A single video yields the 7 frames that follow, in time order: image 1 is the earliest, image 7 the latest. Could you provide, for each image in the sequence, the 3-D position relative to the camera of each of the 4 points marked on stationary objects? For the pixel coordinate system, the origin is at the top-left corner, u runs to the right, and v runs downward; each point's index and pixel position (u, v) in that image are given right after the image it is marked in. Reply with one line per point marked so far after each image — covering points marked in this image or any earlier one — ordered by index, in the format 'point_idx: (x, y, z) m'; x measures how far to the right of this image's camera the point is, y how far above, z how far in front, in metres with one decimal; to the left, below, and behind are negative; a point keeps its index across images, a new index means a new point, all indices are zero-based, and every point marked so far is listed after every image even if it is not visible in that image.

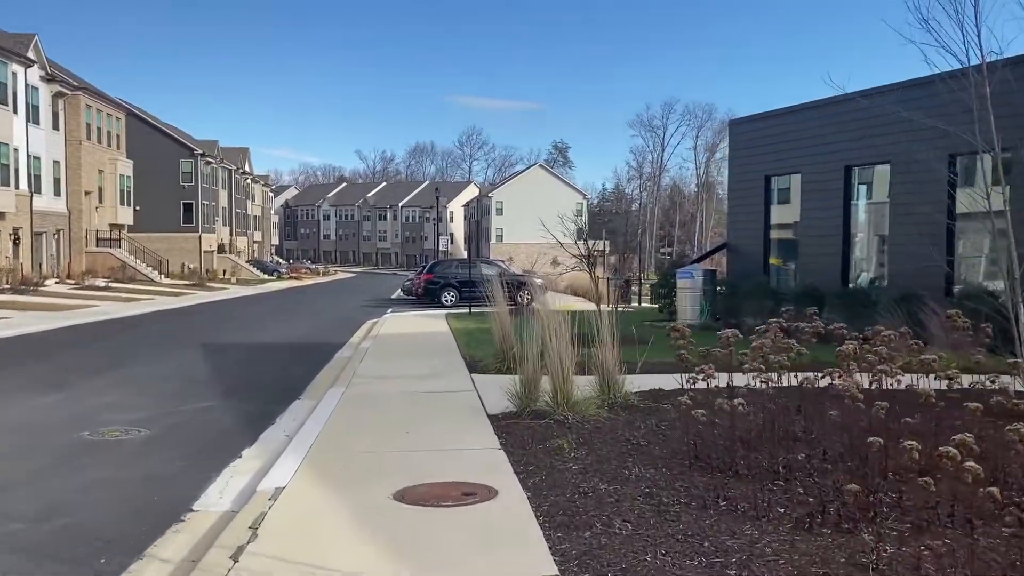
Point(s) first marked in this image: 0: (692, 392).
0: (+1.6, -0.9, +7.6) m
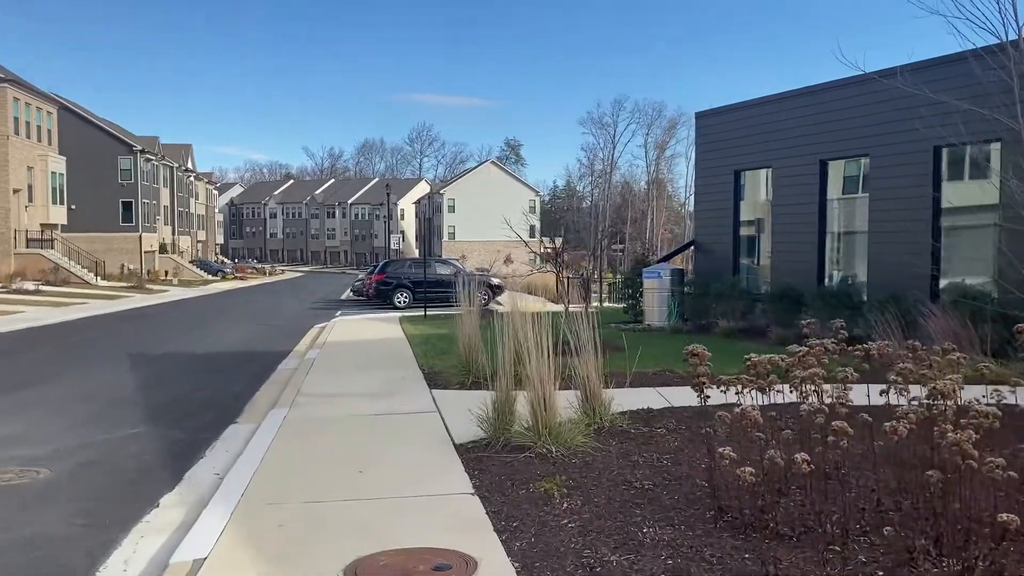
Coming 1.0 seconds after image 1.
0: (+1.3, -1.0, +6.7) m
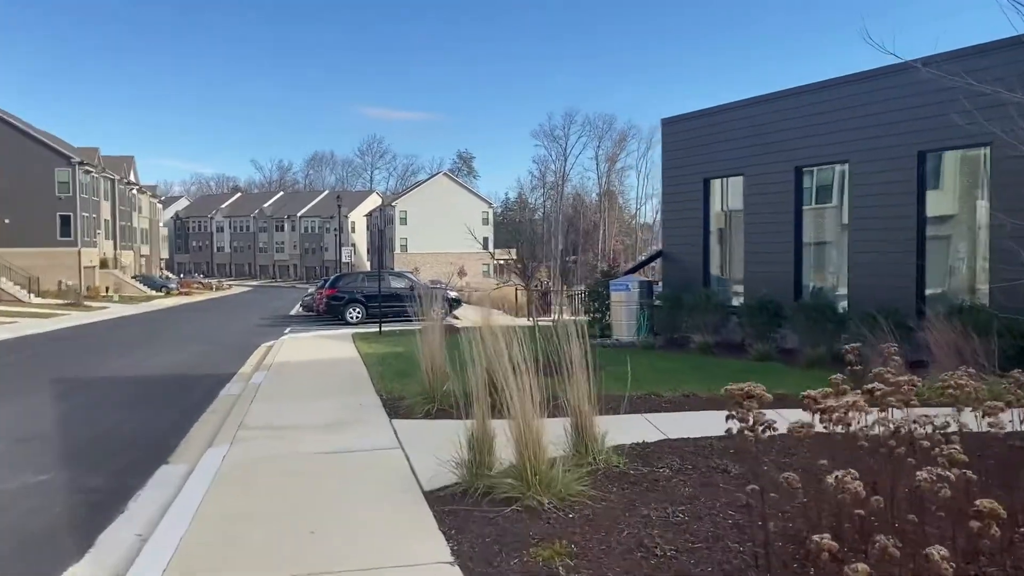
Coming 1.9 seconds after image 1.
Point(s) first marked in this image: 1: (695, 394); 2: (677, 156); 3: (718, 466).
0: (+1.2, -1.1, +5.8) m
1: (+1.8, -1.0, +8.4) m
2: (+3.0, +2.4, +16.0) m
3: (+1.3, -1.1, +5.5) m
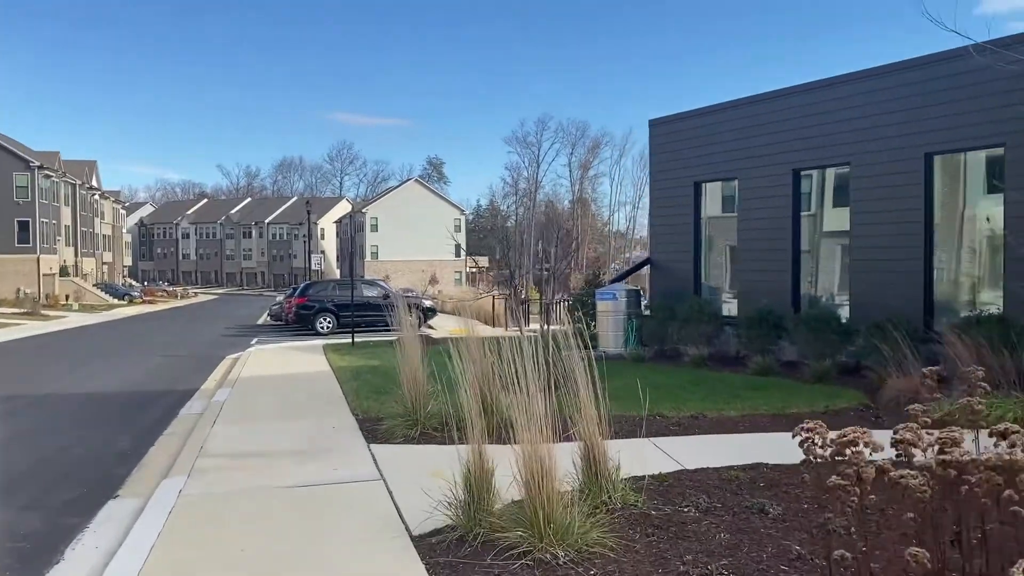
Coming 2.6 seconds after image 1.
0: (+1.2, -1.2, +5.1) m
1: (+1.7, -1.1, +7.8) m
2: (+2.7, +2.2, +15.4) m
3: (+1.3, -1.2, +4.7) m
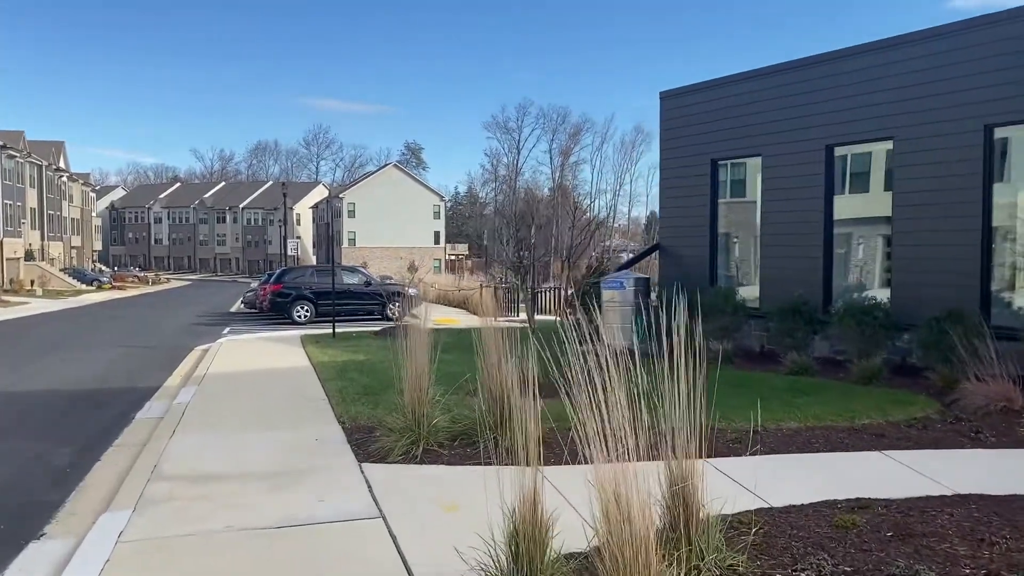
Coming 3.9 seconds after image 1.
0: (+1.4, -1.1, +3.8) m
1: (+1.8, -1.0, +6.5) m
2: (+2.6, +2.4, +14.1) m
3: (+1.5, -1.1, +3.5) m
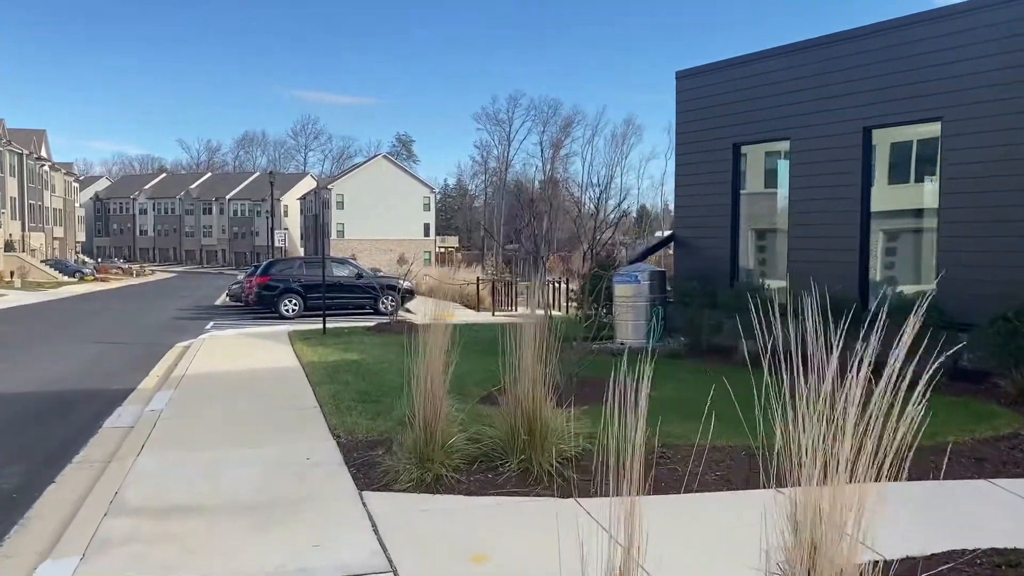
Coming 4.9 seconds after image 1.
0: (+1.6, -1.1, +2.8) m
1: (+2.0, -1.0, +5.5) m
2: (+2.7, +2.5, +13.1) m
3: (+1.7, -1.1, +2.5) m
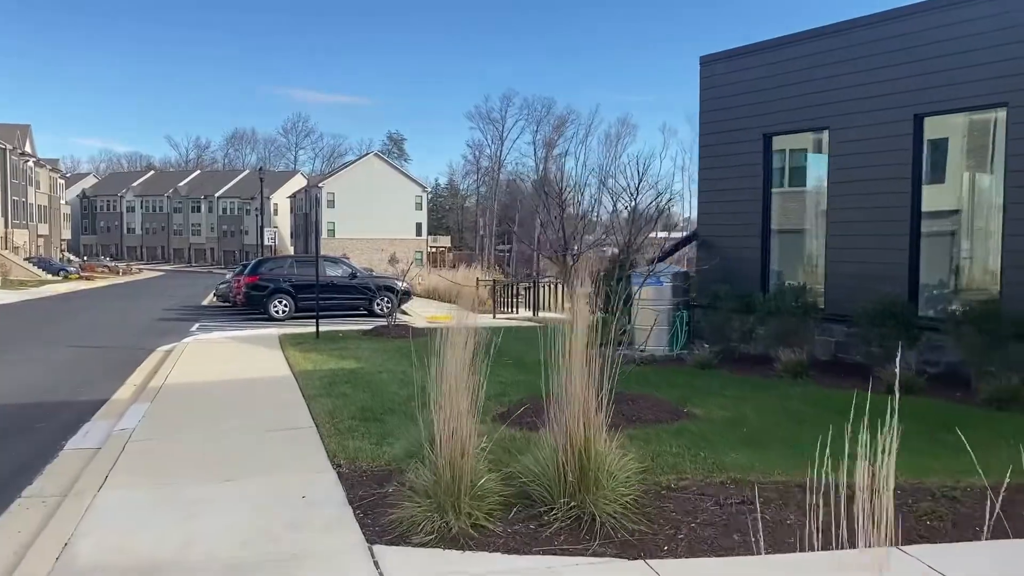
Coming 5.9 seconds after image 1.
0: (+1.9, -1.1, +1.9) m
1: (+2.2, -1.0, +4.5) m
2: (+2.9, +2.5, +12.1) m
3: (+2.0, -1.1, +1.5) m
